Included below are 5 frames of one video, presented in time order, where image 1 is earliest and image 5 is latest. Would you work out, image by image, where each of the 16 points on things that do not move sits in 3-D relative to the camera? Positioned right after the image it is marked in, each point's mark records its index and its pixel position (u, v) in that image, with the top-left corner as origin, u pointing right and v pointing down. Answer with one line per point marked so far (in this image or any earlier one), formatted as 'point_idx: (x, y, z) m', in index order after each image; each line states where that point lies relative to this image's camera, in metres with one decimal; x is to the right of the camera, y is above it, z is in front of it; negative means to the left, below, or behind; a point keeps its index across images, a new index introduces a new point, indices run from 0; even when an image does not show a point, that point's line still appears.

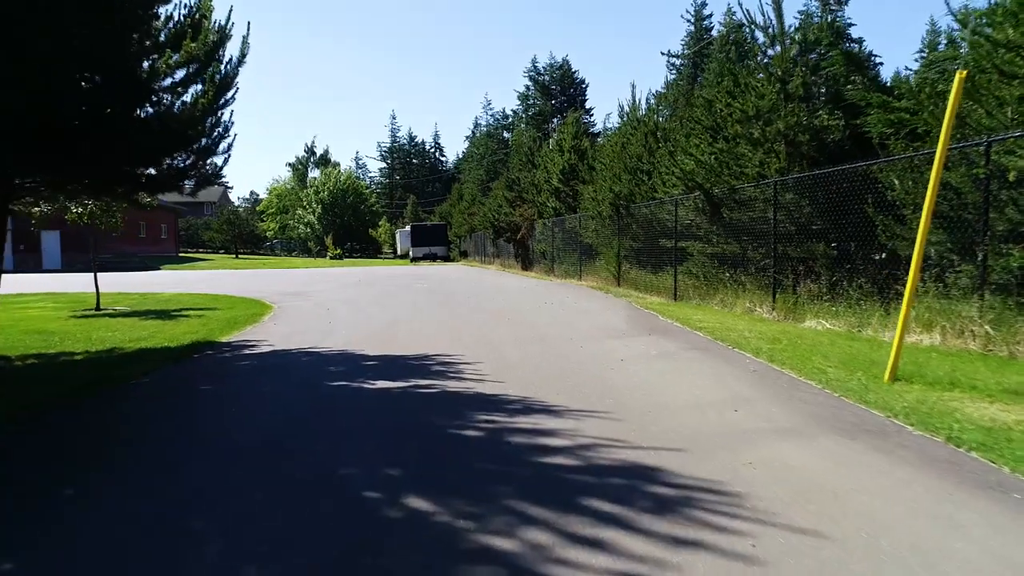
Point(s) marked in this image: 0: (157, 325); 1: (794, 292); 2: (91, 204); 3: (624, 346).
0: (-6.8, -0.7, +13.6) m
1: (+5.2, -0.1, +13.0) m
2: (-9.4, +1.9, +15.8) m
3: (+1.5, -0.8, +9.0) m
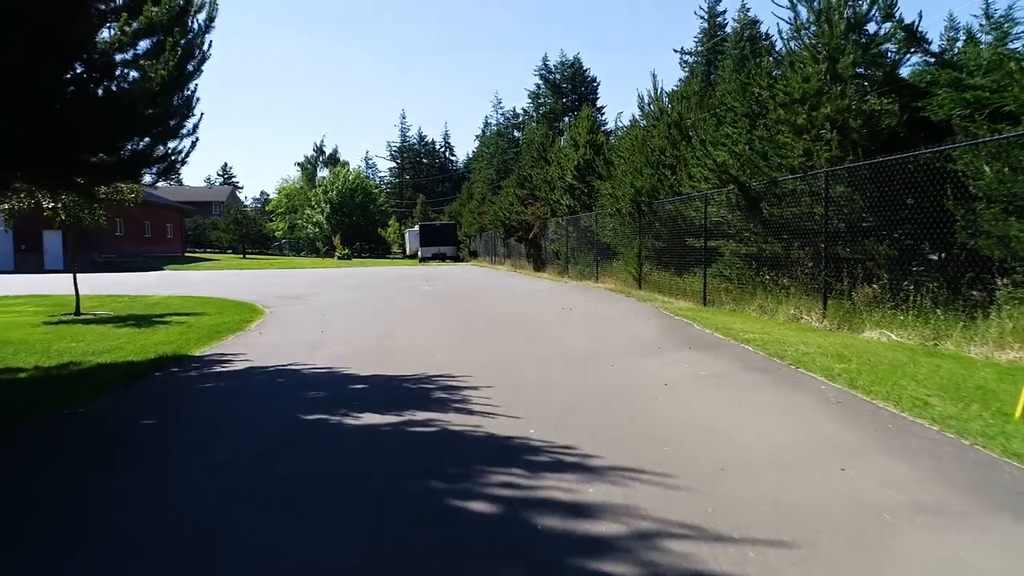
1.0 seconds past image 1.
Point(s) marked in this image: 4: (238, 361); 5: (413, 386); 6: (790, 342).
0: (-6.5, -0.8, +12.2) m
1: (+5.4, -0.2, +11.4) m
2: (-9.1, +1.8, +14.5) m
3: (+1.7, -0.9, +7.5) m
4: (-3.4, -0.9, +8.8) m
5: (-1.0, -1.0, +7.0) m
6: (+3.7, -0.7, +9.4) m
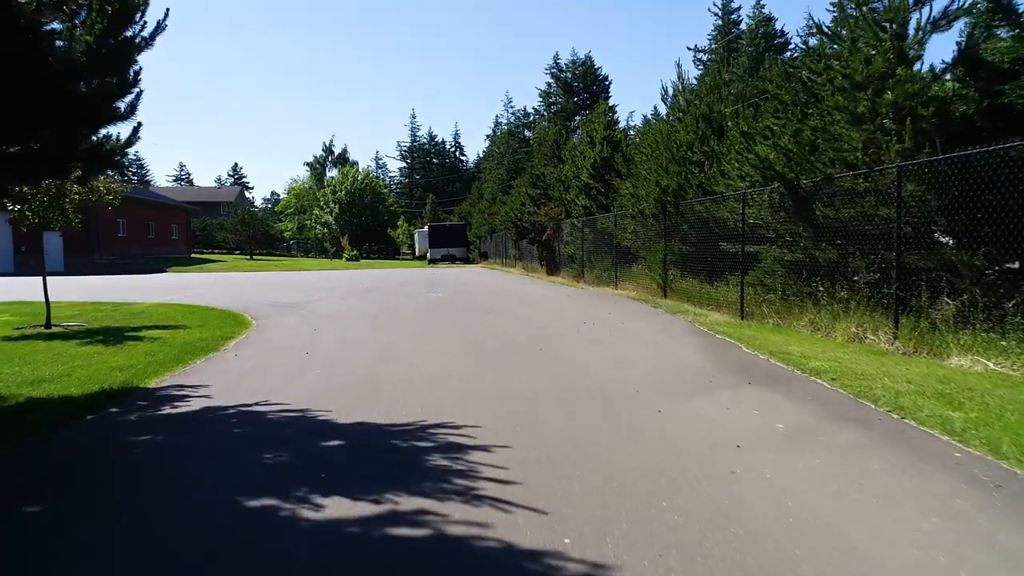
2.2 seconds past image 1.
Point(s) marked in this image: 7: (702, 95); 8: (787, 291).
0: (-6.3, -1.0, +10.7) m
1: (+5.7, -0.4, +9.7) m
2: (-8.9, +1.6, +13.0) m
3: (+1.8, -1.1, +5.9) m
4: (-3.2, -1.1, +7.2) m
5: (-0.8, -1.2, +5.4) m
6: (+3.9, -0.9, +7.7) m
7: (+5.2, +5.2, +19.2) m
8: (+5.0, -0.1, +12.9) m
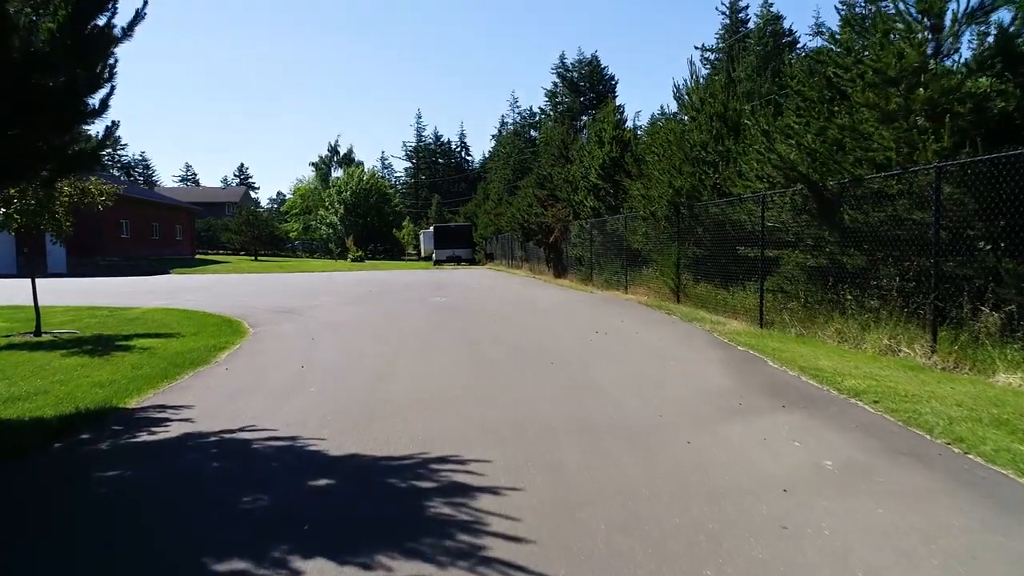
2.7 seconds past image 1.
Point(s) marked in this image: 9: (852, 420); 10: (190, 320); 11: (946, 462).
0: (-6.2, -1.1, +10.1) m
1: (+5.8, -0.5, +9.0) m
2: (-8.7, +1.5, +12.4) m
3: (+1.9, -1.2, +5.2) m
4: (-3.2, -1.2, +6.6) m
5: (-0.8, -1.3, +4.7) m
6: (+4.0, -1.0, +7.1) m
7: (+5.4, +5.1, +18.5) m
8: (+5.2, -0.2, +12.2) m
9: (+2.9, -1.1, +6.1) m
10: (-7.2, -0.7, +15.8) m
11: (+3.0, -1.2, +4.9) m
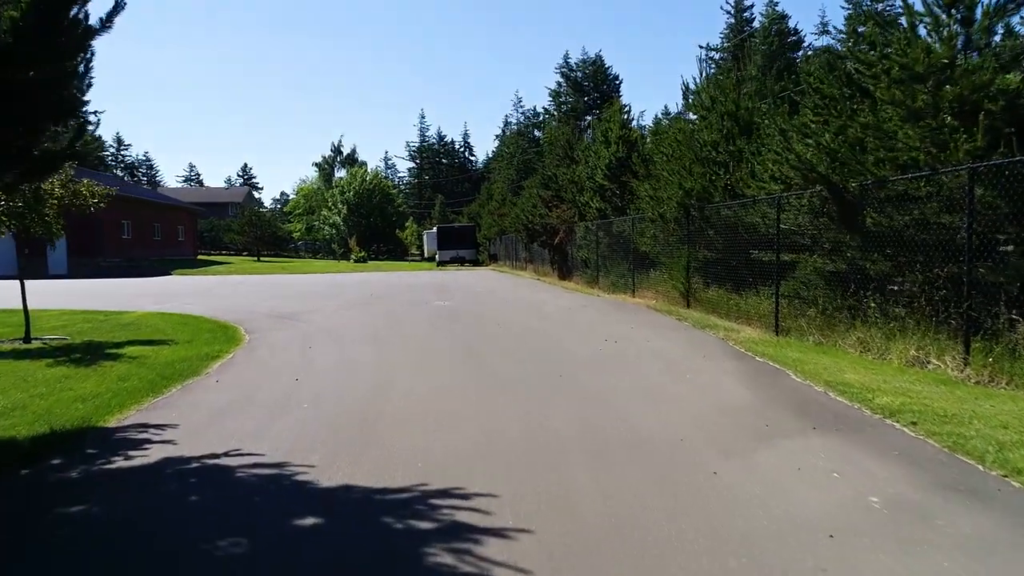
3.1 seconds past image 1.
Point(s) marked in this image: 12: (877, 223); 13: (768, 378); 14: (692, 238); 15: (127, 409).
0: (-6.1, -1.2, +9.6) m
1: (+5.8, -0.6, +8.5) m
2: (-8.6, +1.4, +11.9) m
3: (+2.0, -1.3, +4.7) m
4: (-3.1, -1.3, +6.1) m
5: (-0.7, -1.4, +4.2) m
6: (+4.1, -1.1, +6.6) m
7: (+5.5, +5.0, +18.0) m
8: (+5.3, -0.3, +11.7) m
9: (+3.0, -1.2, +5.6) m
10: (-7.1, -0.8, +15.3) m
11: (+3.1, -1.3, +4.4) m
12: (+5.4, +1.0, +10.4) m
13: (+3.0, -1.0, +8.3) m
14: (+4.3, +1.2, +17.2) m
15: (-4.1, -1.3, +7.5) m
